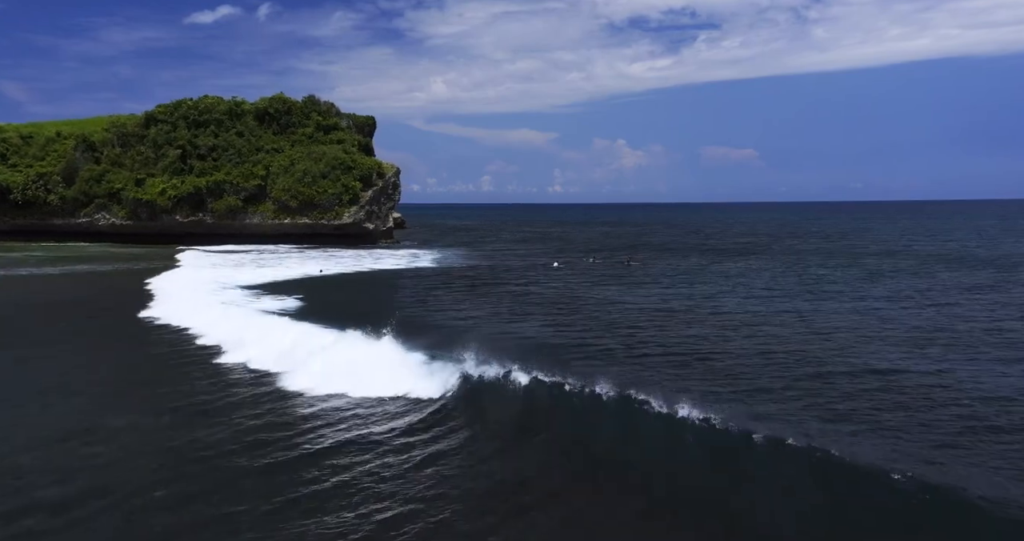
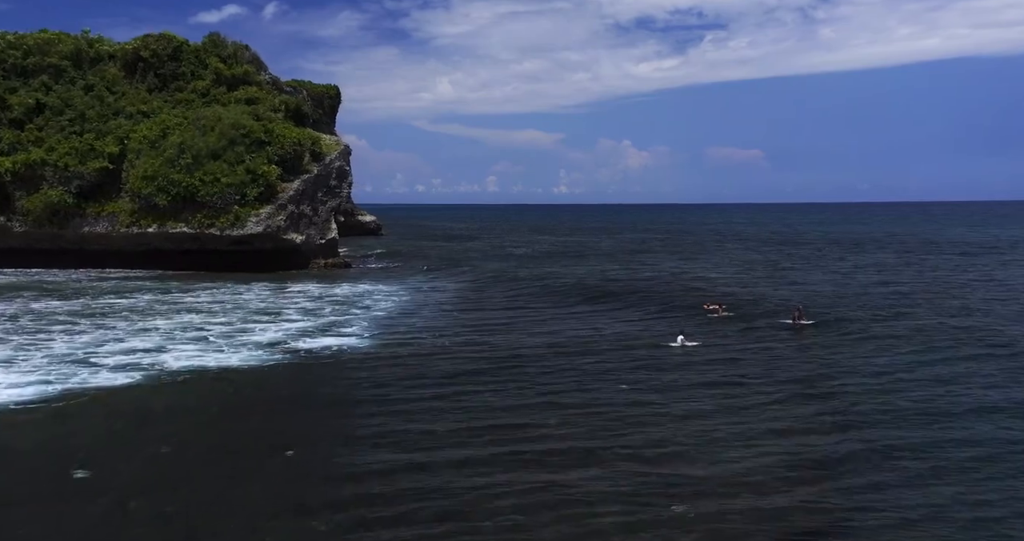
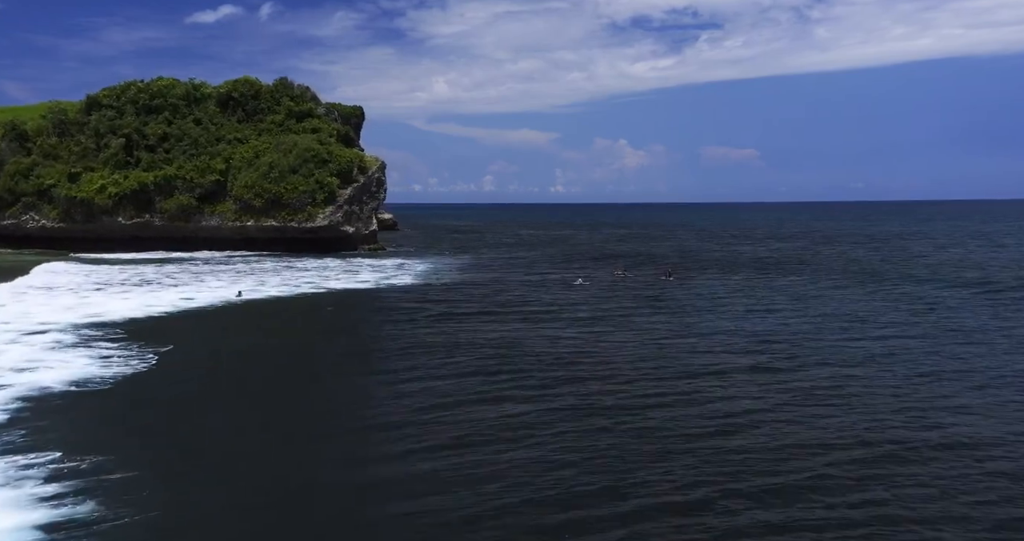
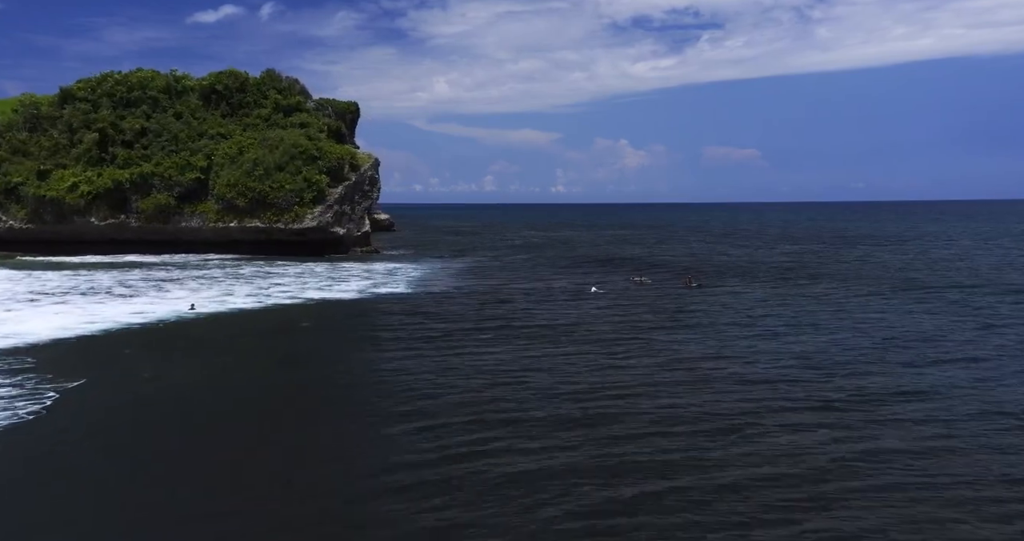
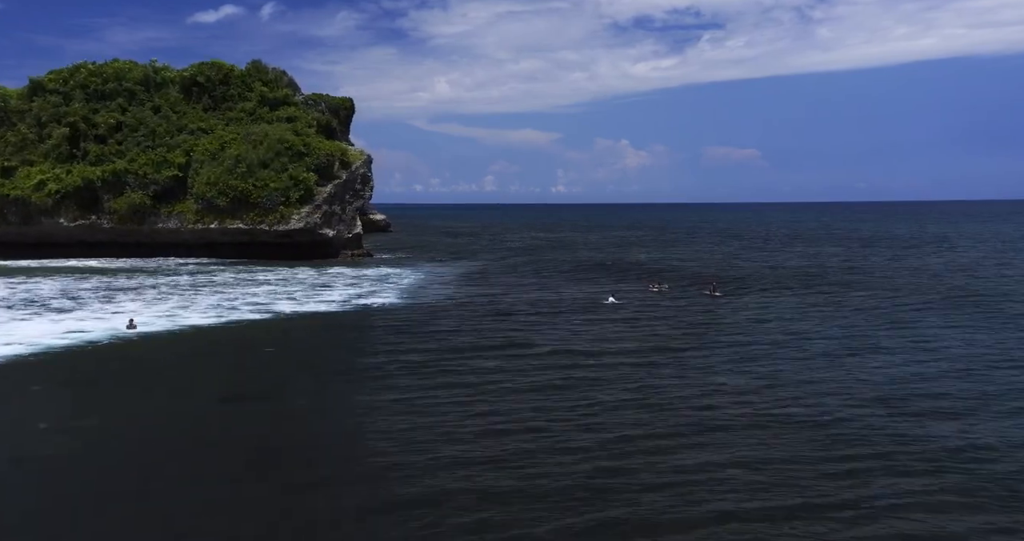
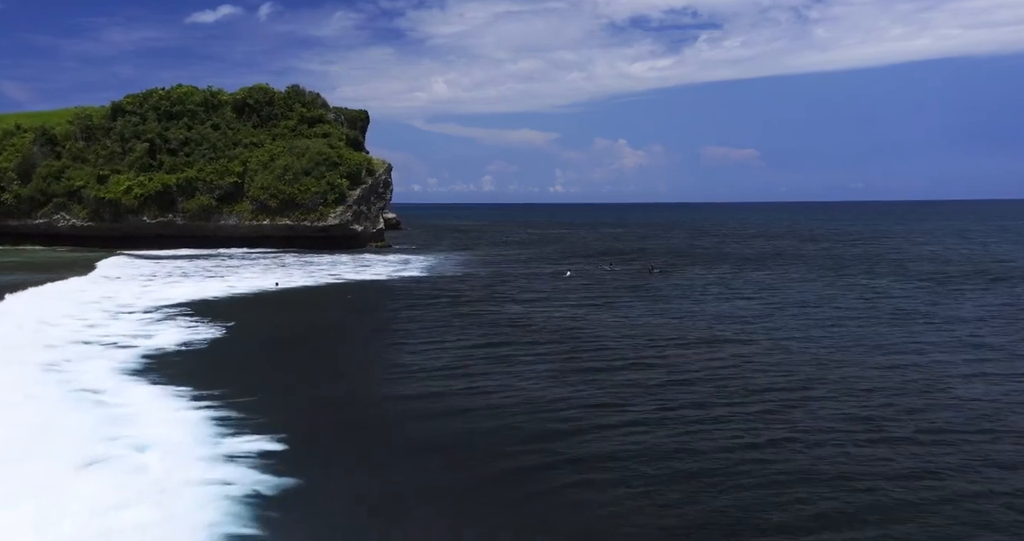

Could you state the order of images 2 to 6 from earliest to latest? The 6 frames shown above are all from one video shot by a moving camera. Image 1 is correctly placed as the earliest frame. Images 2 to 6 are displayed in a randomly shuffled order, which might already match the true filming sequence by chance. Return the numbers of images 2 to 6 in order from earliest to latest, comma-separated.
6, 3, 4, 5, 2
